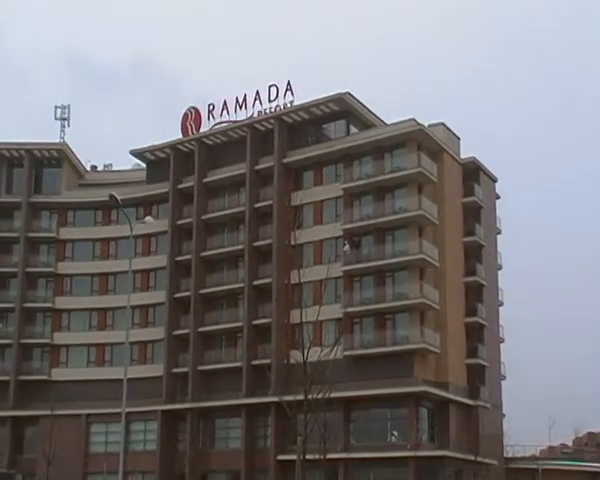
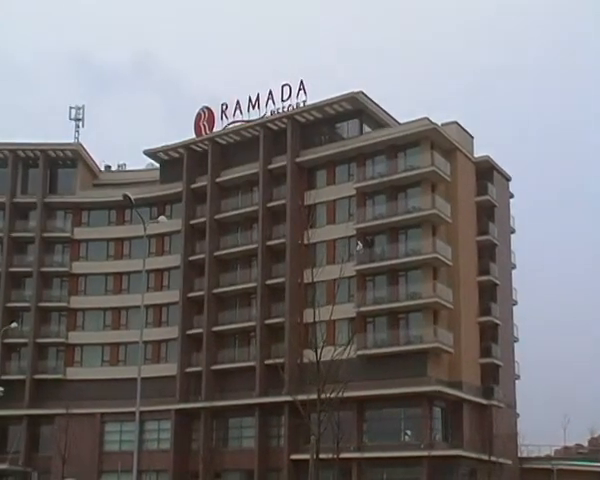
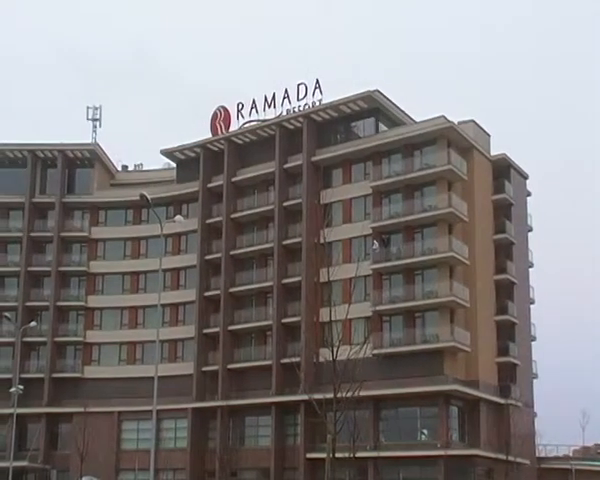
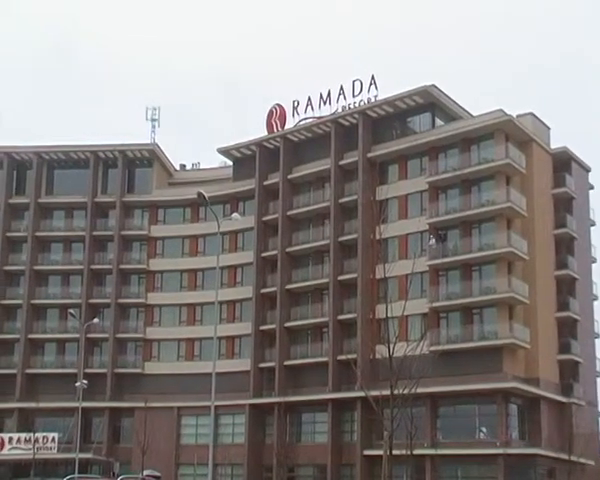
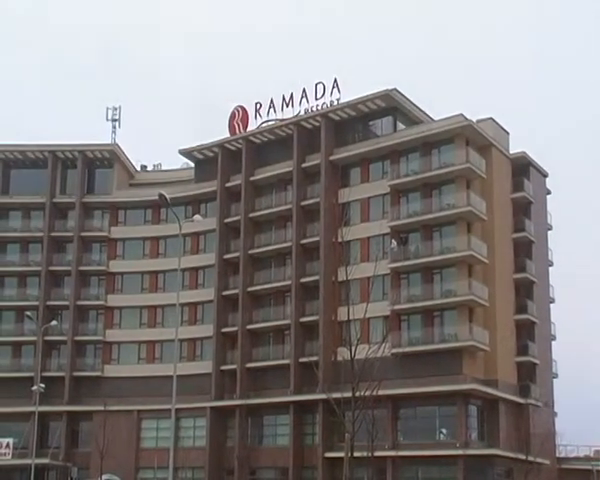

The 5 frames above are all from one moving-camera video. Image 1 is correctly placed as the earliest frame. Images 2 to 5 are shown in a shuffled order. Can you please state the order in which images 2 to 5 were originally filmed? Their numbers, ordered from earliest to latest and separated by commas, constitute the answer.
2, 3, 5, 4
